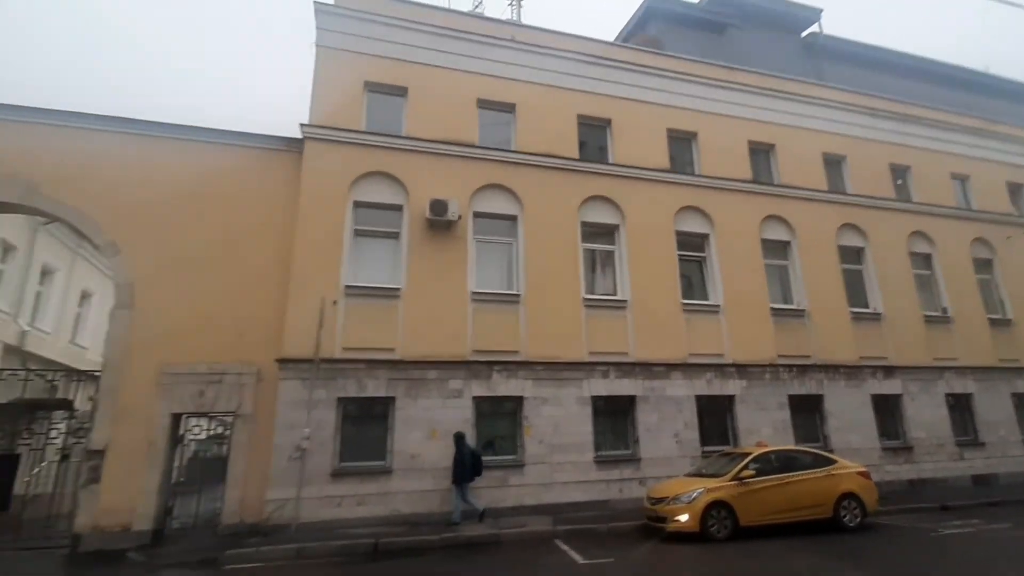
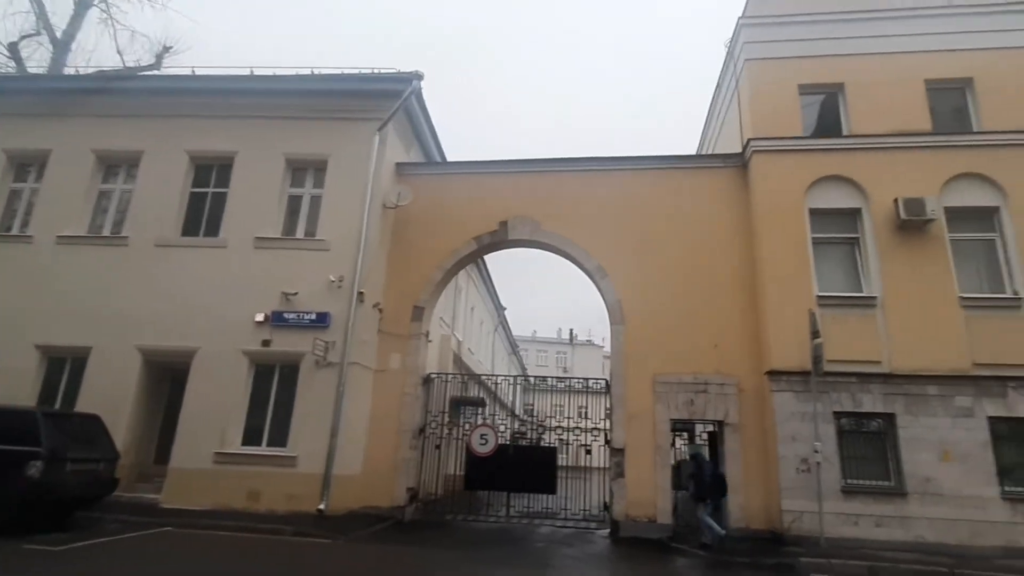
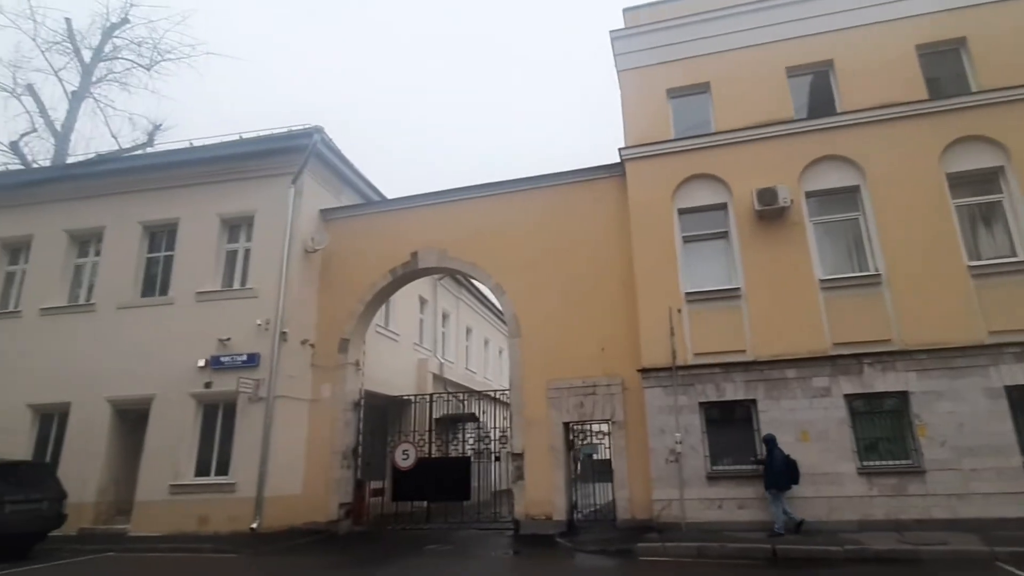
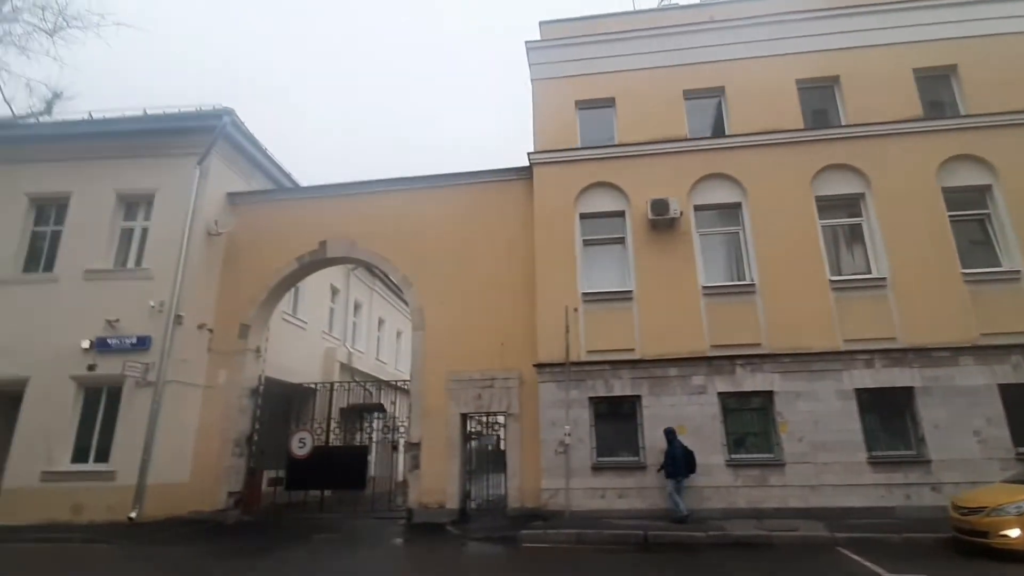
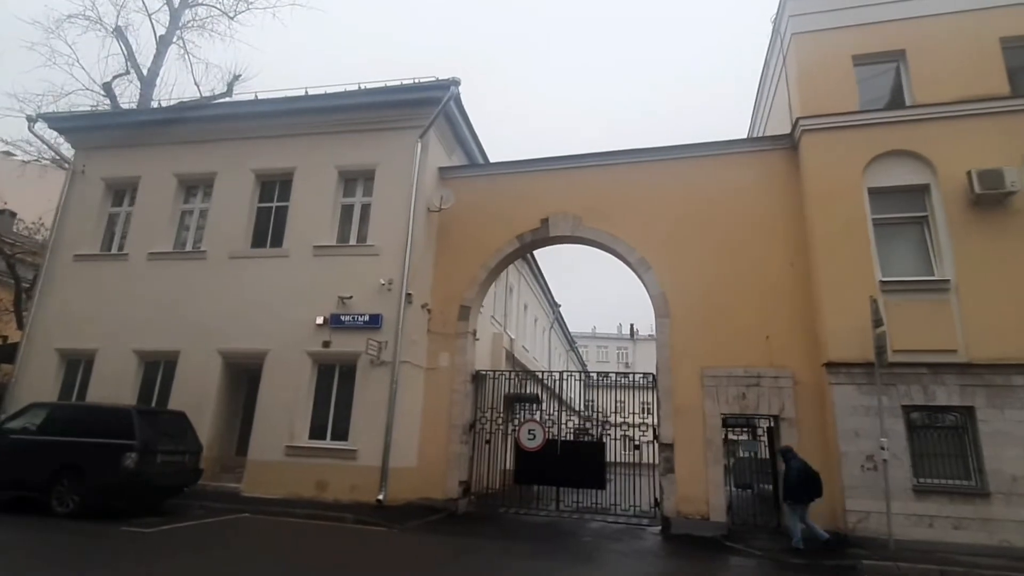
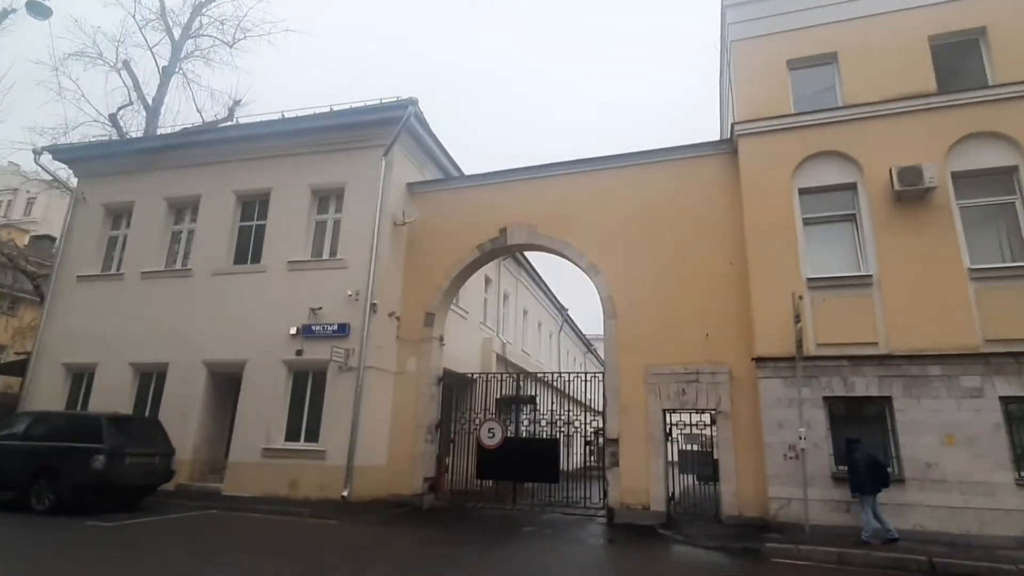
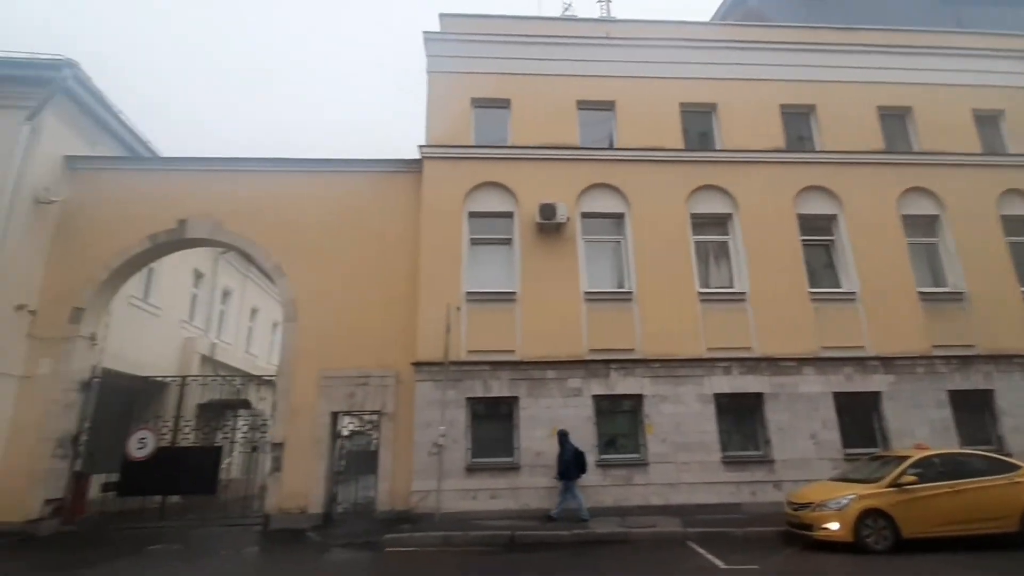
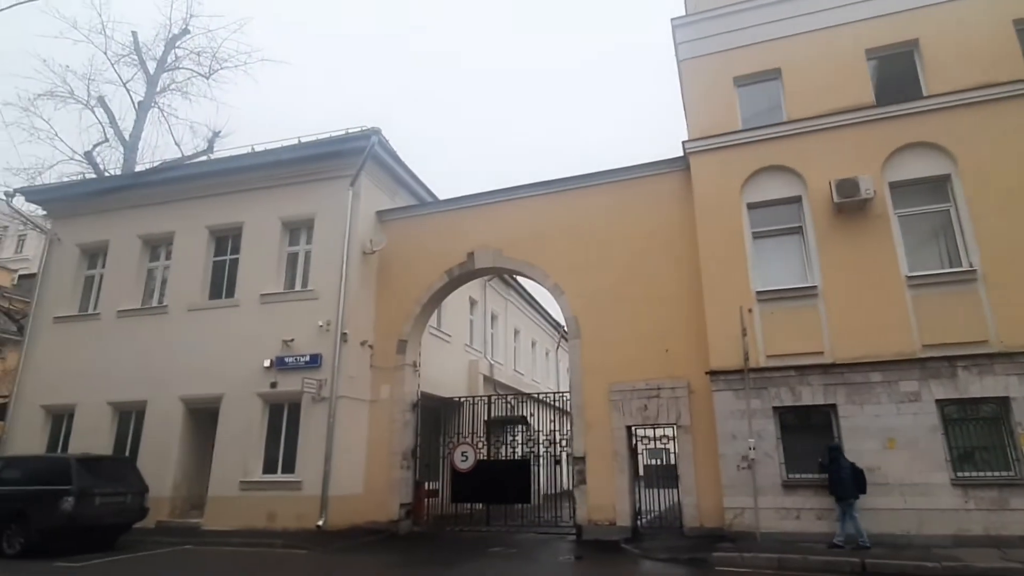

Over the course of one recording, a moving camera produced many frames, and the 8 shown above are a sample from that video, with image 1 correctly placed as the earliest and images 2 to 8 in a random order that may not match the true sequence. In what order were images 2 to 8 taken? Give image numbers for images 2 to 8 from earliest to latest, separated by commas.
7, 4, 3, 8, 6, 5, 2
